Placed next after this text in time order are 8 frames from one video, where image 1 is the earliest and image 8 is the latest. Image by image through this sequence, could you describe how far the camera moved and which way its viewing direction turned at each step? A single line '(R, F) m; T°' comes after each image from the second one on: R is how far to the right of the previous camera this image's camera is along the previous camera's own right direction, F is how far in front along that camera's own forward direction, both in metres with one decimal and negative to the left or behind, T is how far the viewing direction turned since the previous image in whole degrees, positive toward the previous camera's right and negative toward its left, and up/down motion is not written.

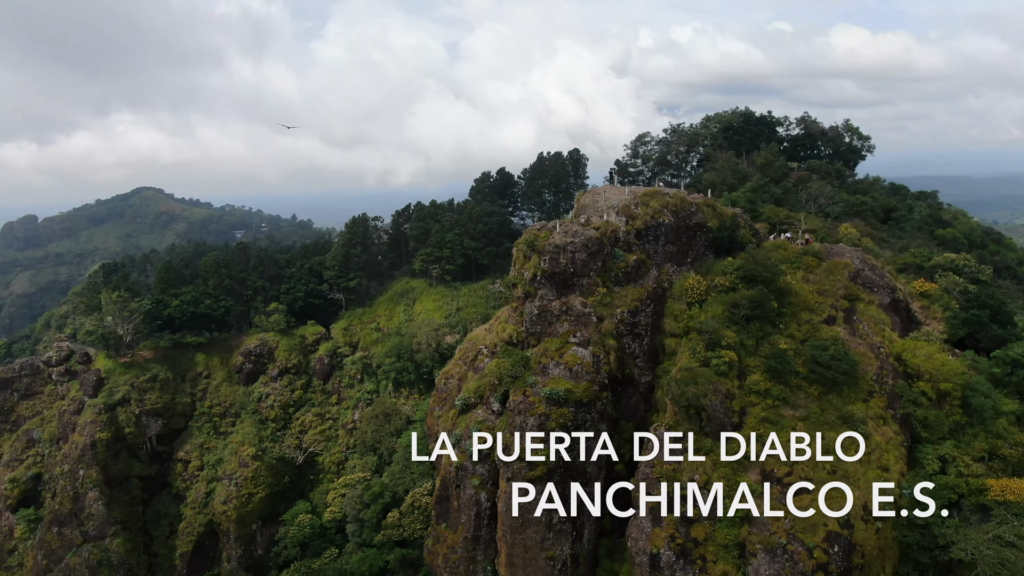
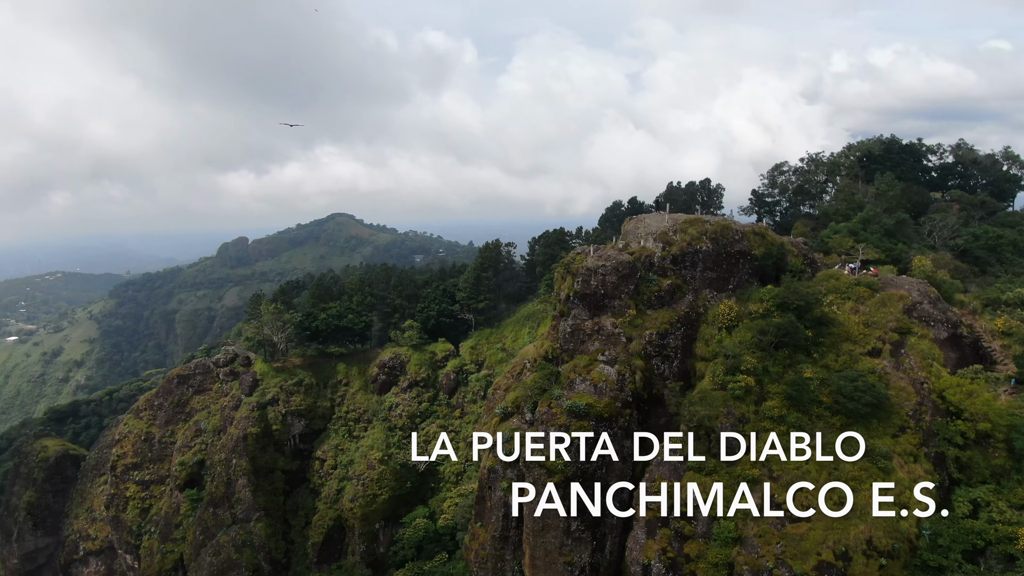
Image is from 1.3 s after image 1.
(+2.7, -0.8) m; -13°
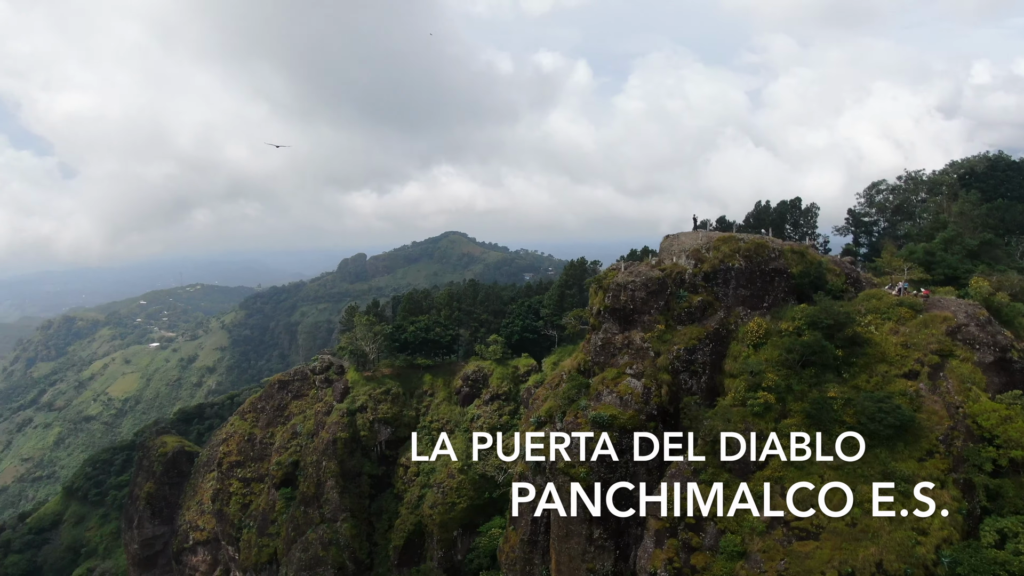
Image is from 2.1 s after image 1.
(+1.6, -0.6) m; -8°
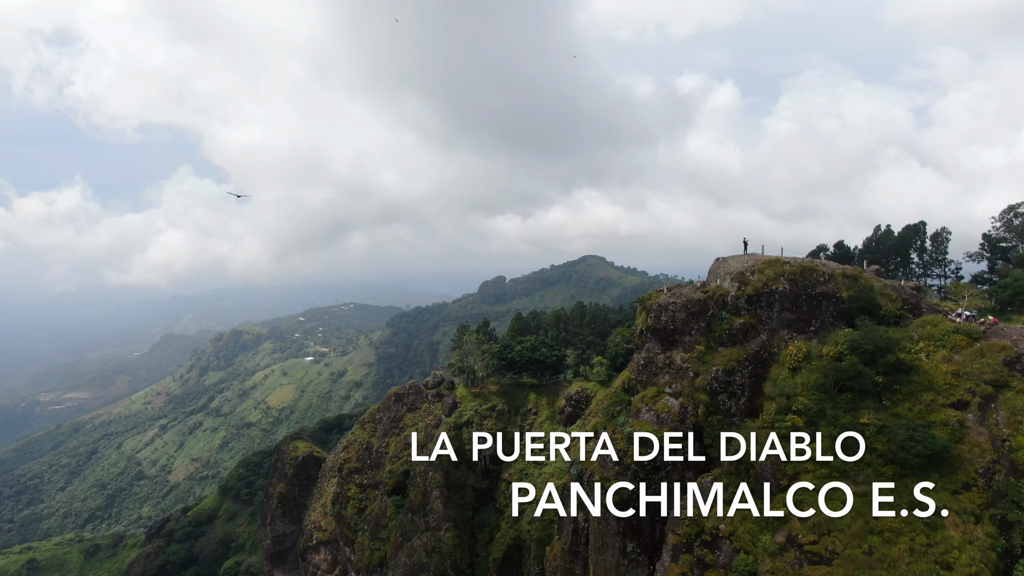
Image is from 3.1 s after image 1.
(+2.0, -0.7) m; -11°
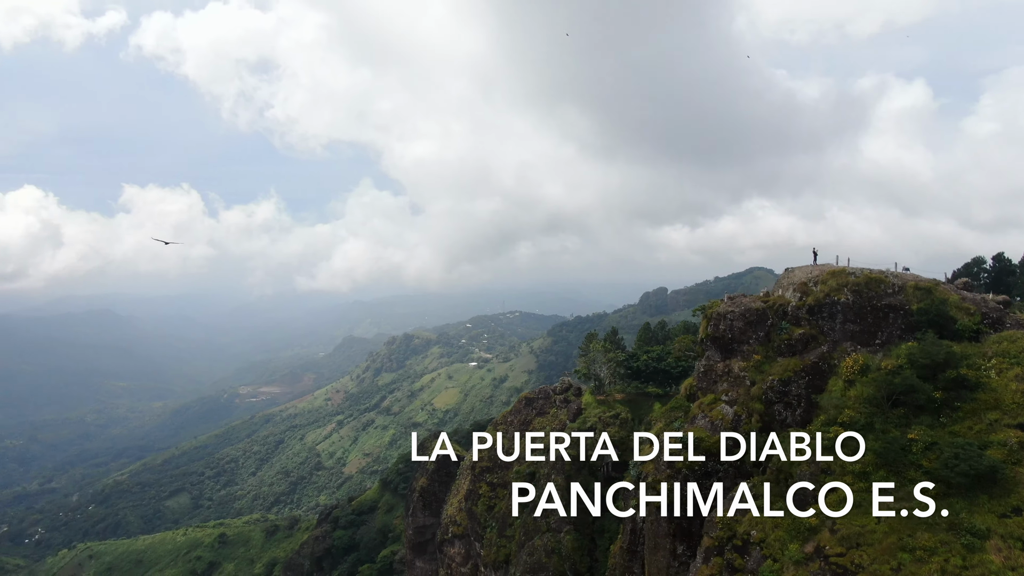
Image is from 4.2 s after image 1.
(+2.2, -0.7) m; -12°
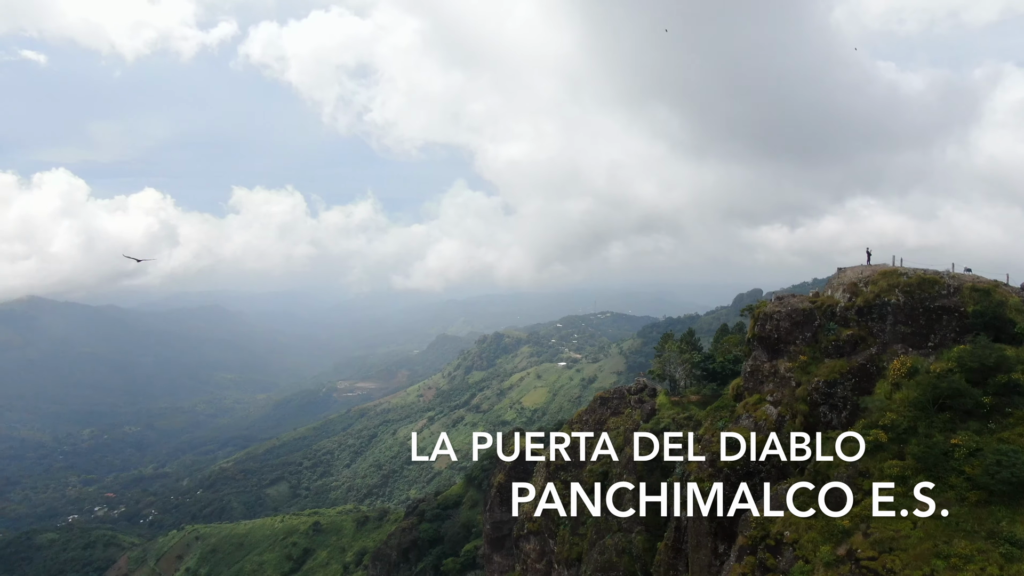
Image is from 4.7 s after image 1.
(+1.0, -0.4) m; -7°
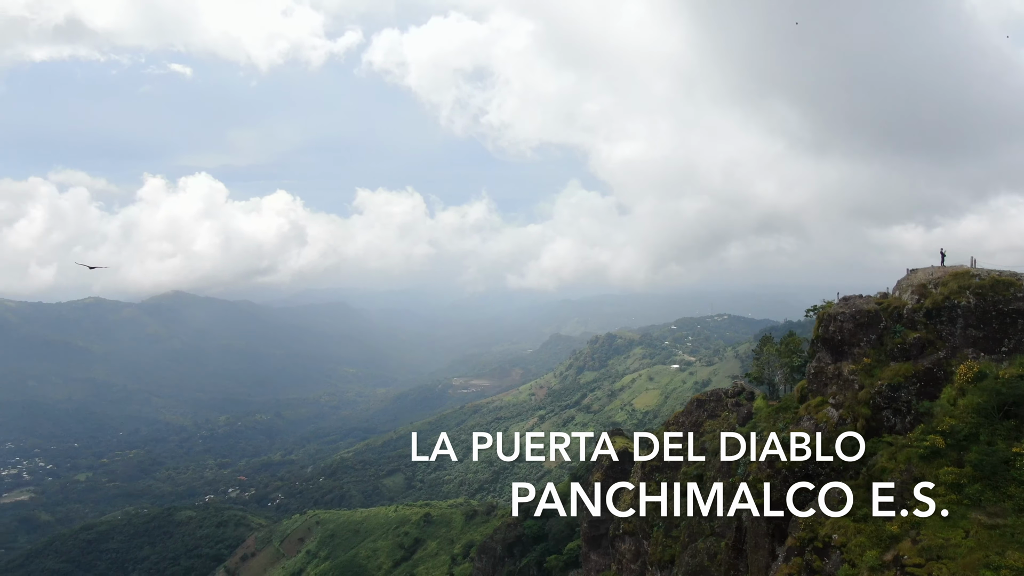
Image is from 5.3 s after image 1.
(+1.1, -0.5) m; -8°
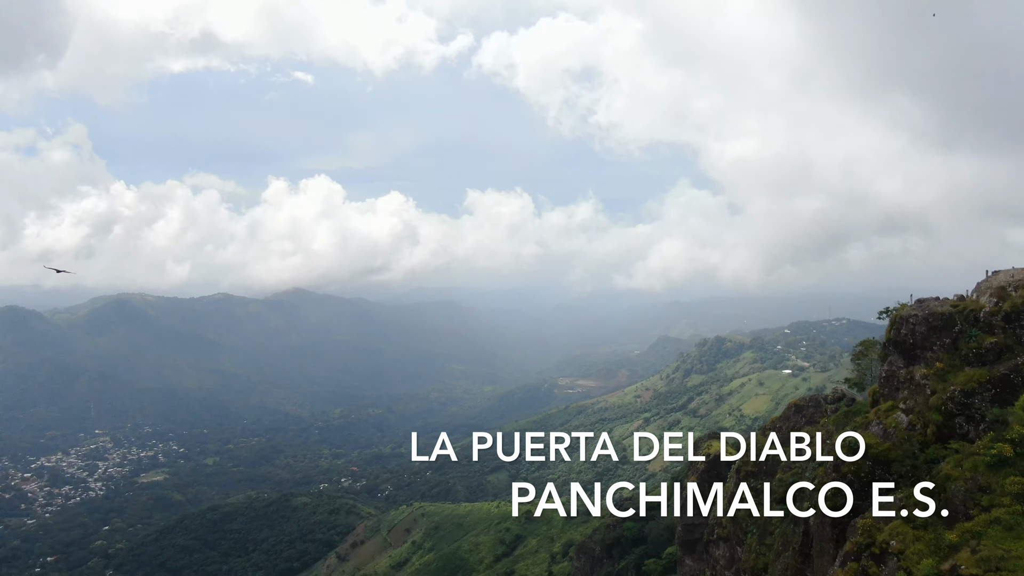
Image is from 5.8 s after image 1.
(+0.9, -0.4) m; -8°
